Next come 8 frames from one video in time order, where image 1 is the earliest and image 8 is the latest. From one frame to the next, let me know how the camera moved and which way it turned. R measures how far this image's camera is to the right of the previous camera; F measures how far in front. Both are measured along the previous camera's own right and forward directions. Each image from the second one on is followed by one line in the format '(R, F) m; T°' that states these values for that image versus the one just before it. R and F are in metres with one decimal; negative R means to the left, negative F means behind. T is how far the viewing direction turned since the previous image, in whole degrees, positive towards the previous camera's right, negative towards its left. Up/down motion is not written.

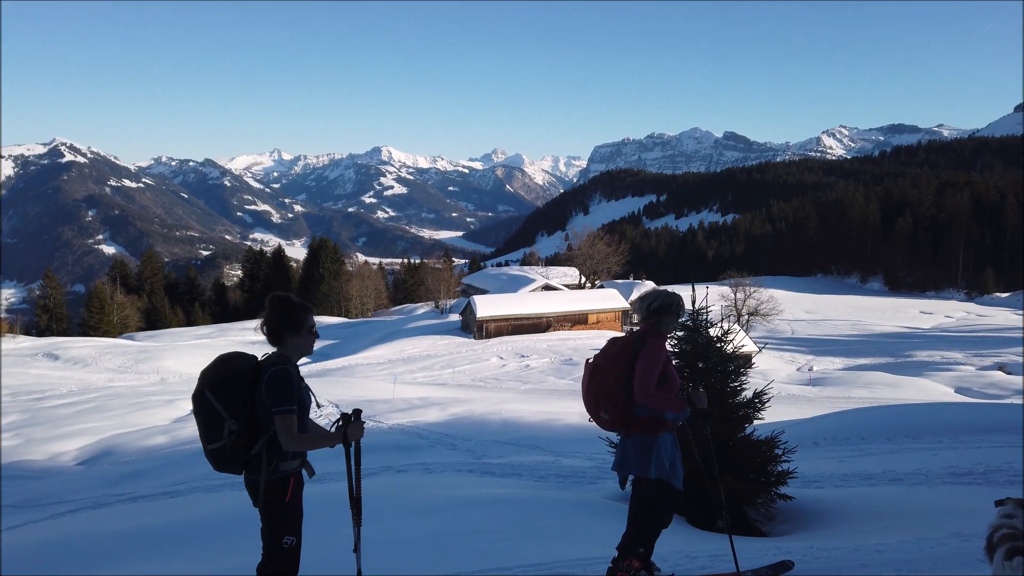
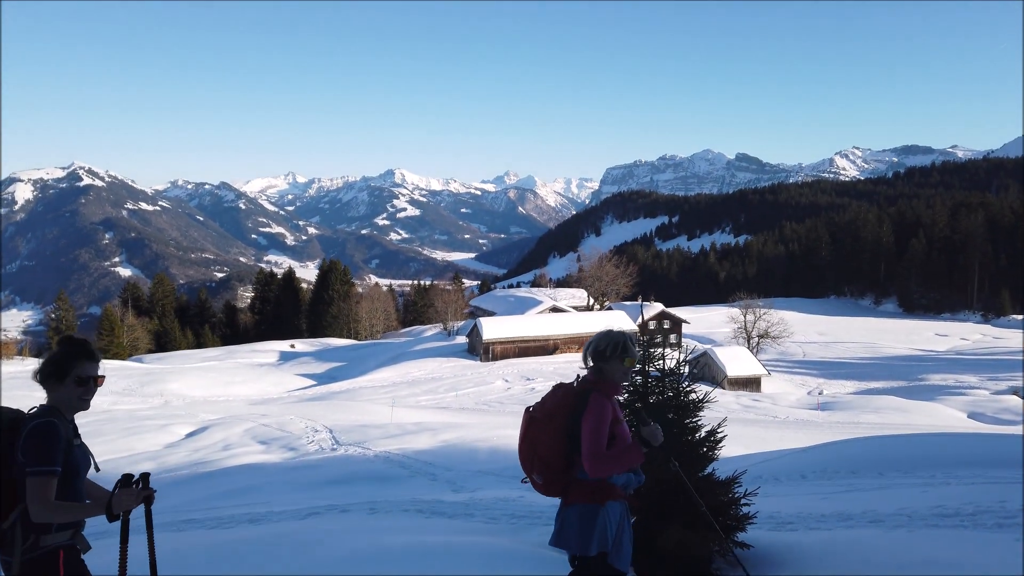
(+0.6, +0.2) m; -1°
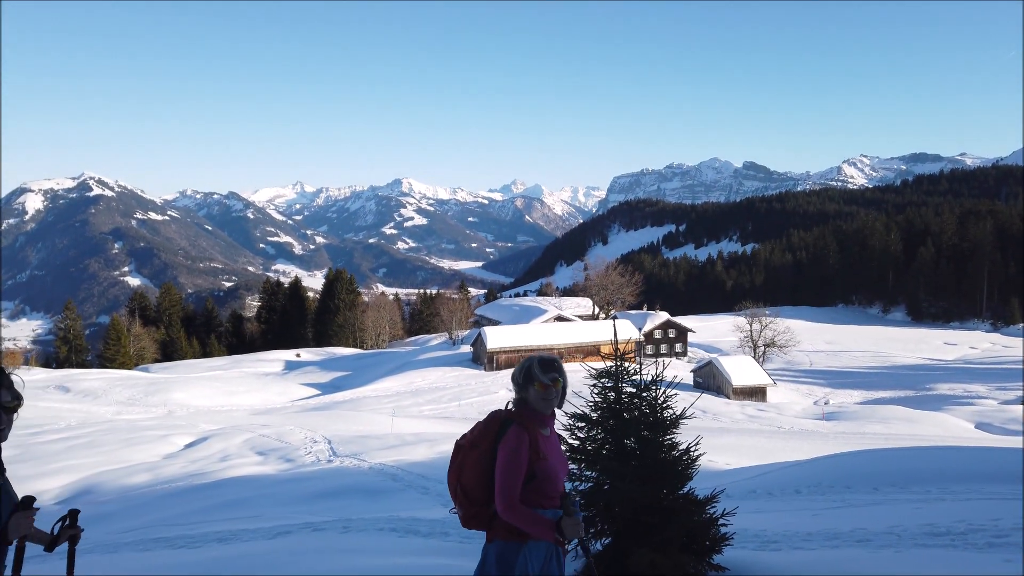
(+0.3, +0.1) m; -1°
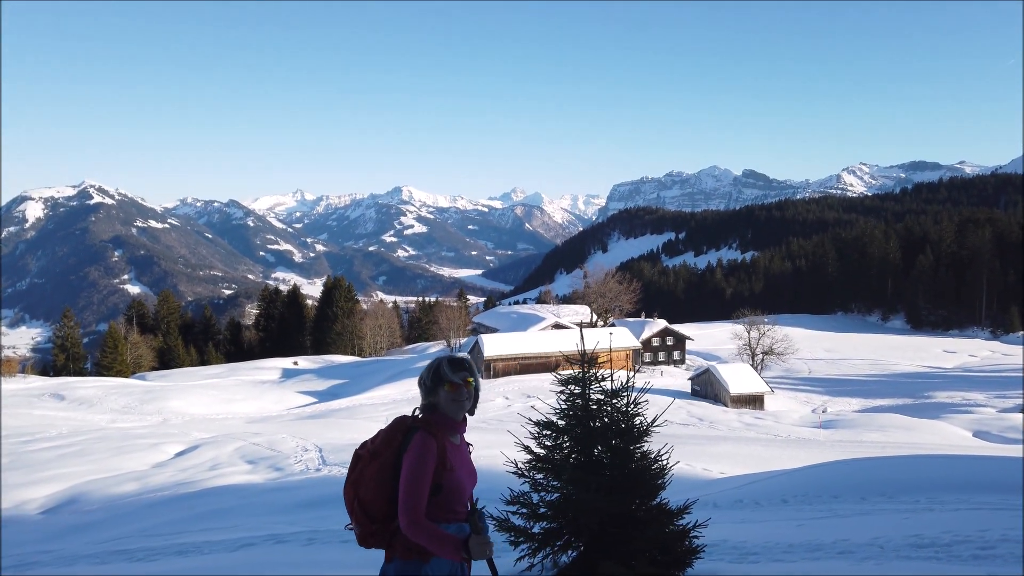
(+0.3, +0.1) m; 0°
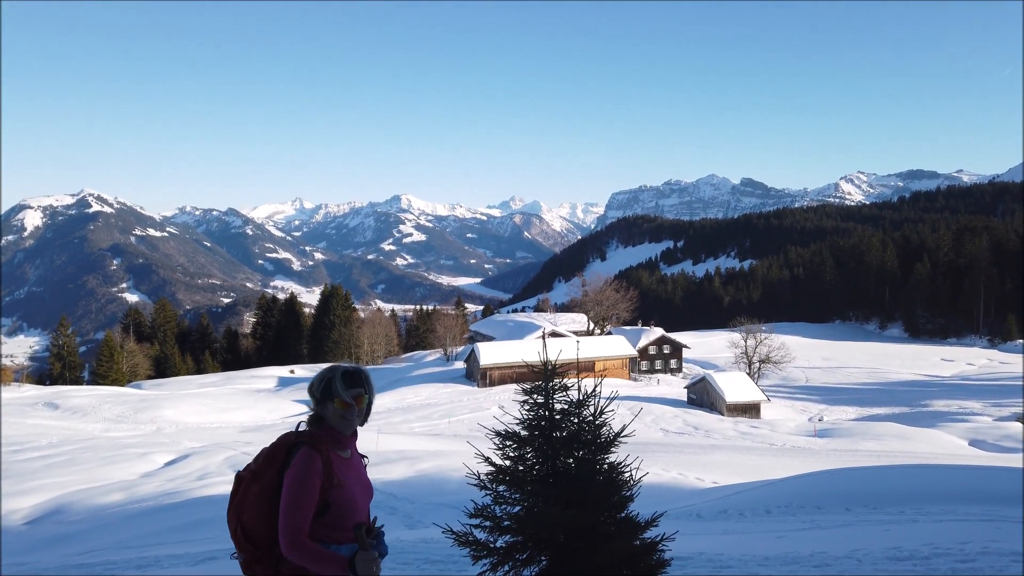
(+0.3, +0.1) m; 0°
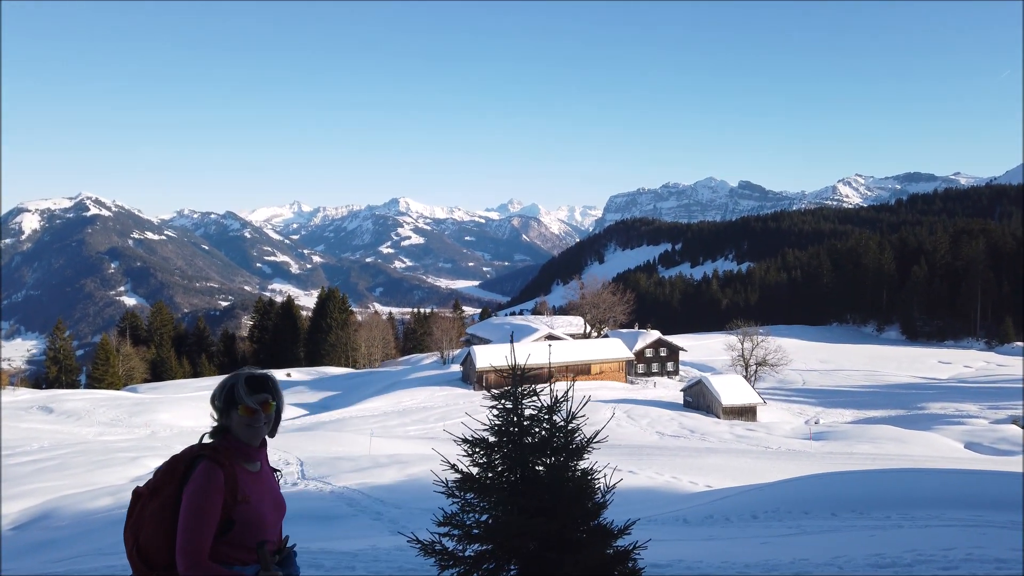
(+0.2, +0.1) m; 0°
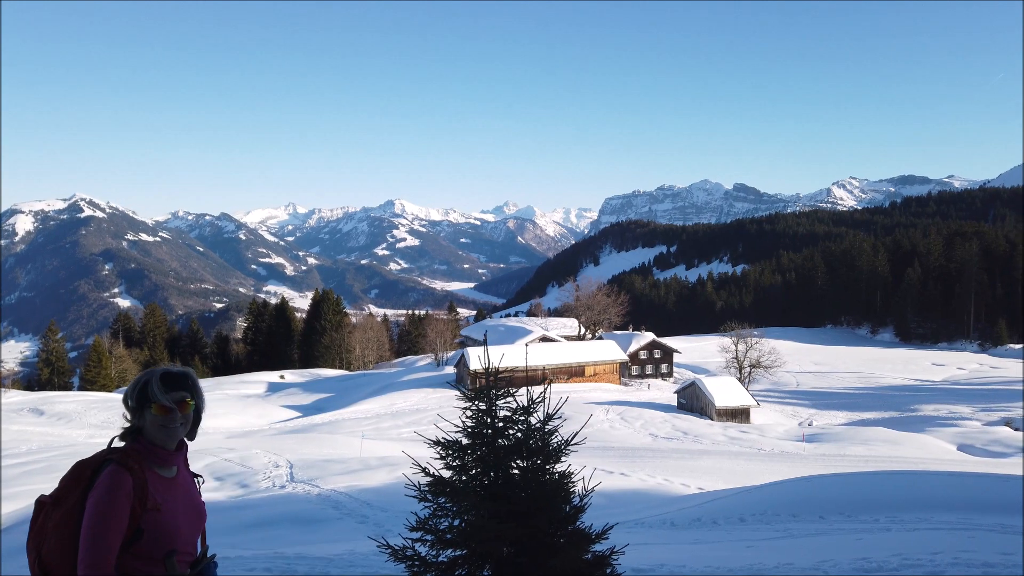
(+0.1, +0.1) m; 0°
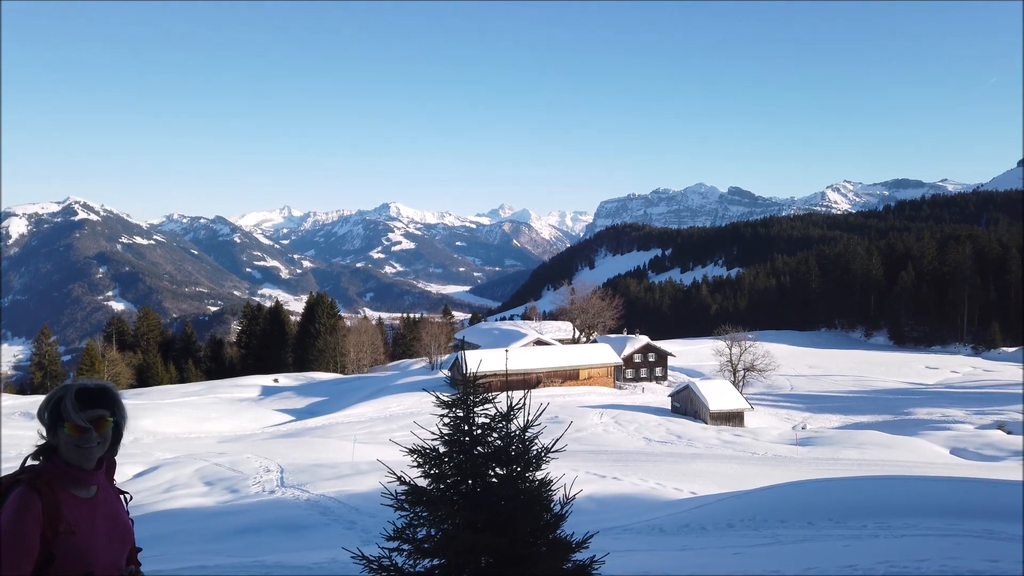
(+0.1, +0.1) m; 0°
